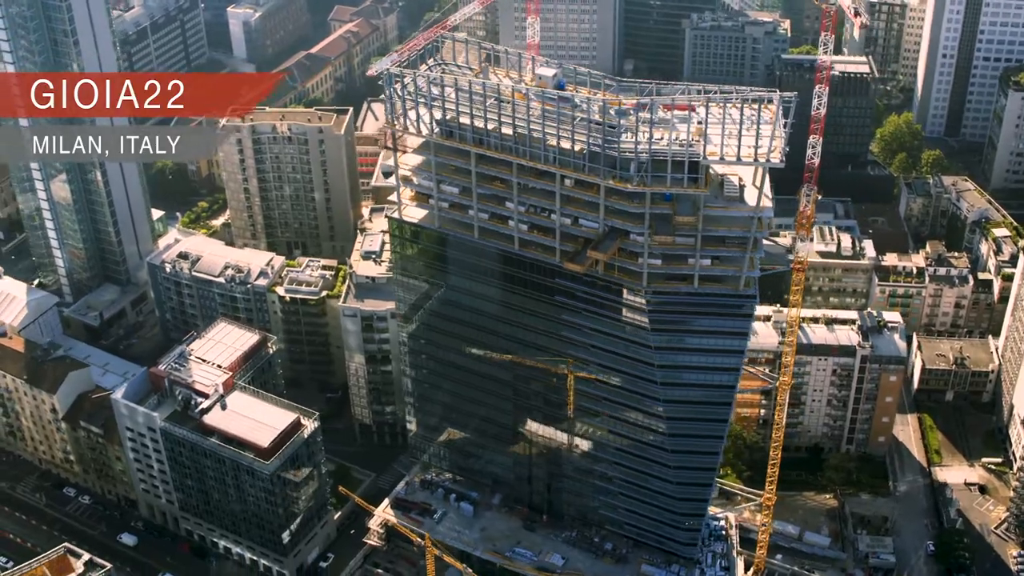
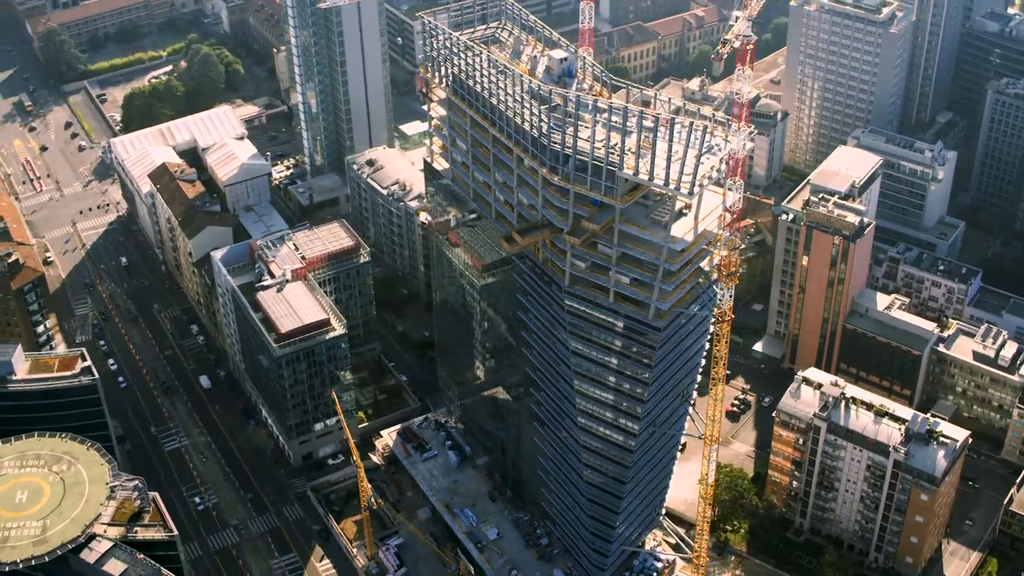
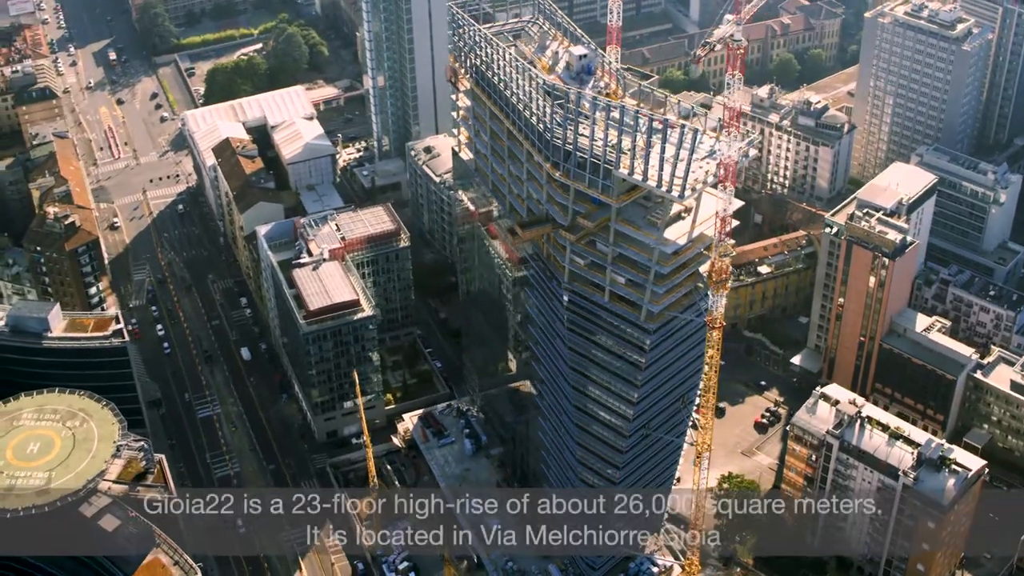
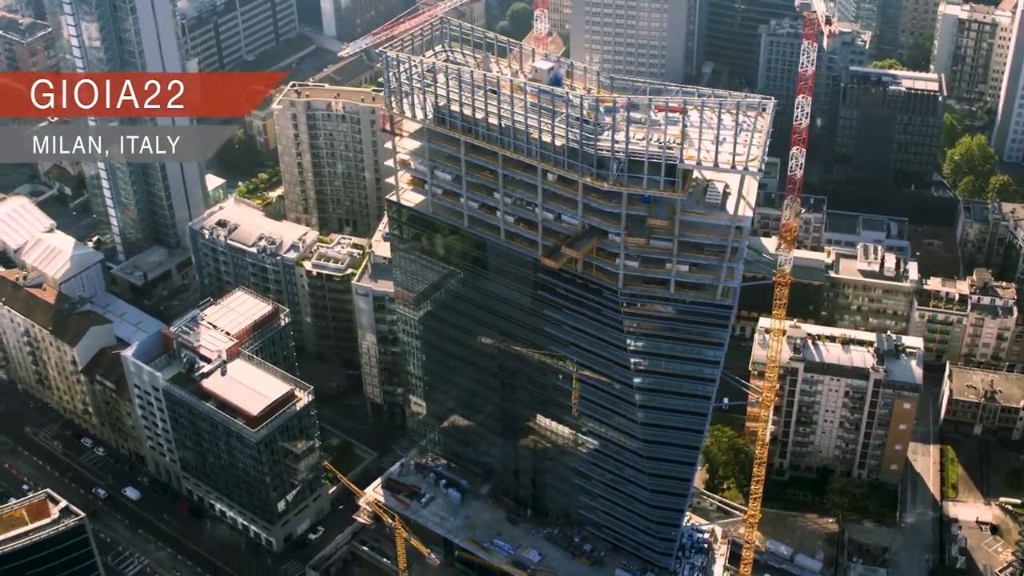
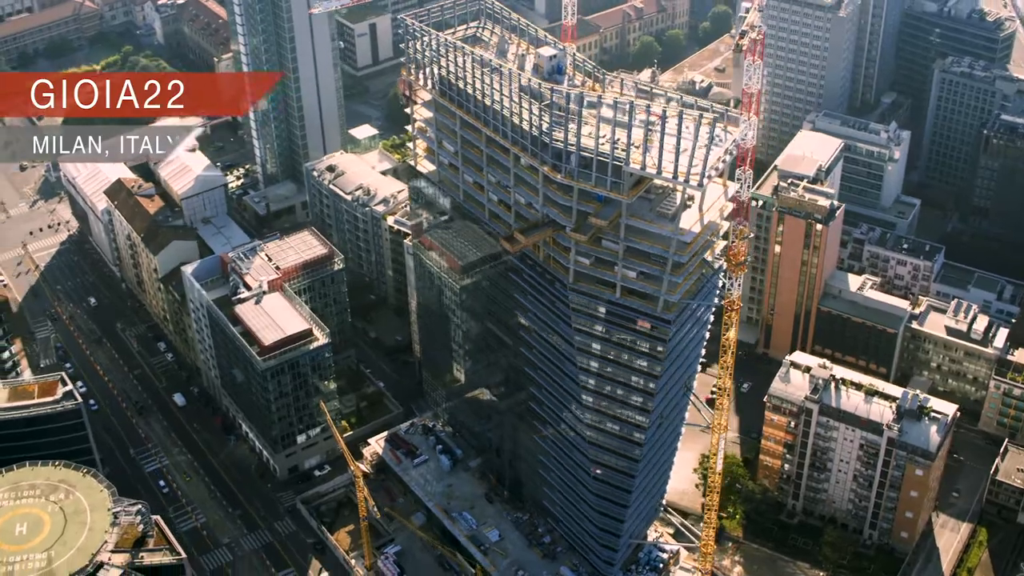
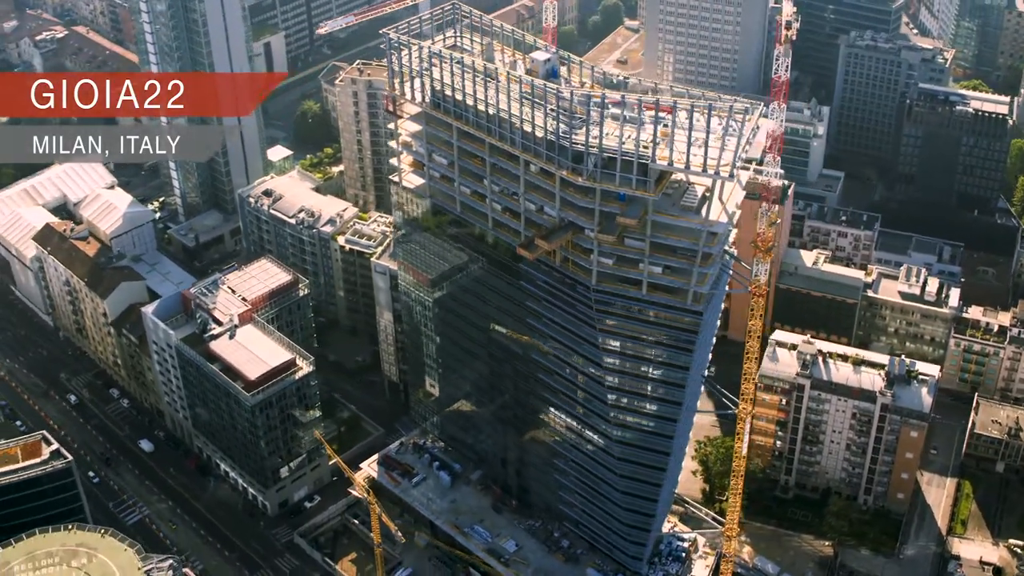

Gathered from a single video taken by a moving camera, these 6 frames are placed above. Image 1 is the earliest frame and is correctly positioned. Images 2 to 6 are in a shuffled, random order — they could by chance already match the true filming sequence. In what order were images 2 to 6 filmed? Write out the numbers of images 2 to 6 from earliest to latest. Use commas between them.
4, 6, 5, 2, 3
